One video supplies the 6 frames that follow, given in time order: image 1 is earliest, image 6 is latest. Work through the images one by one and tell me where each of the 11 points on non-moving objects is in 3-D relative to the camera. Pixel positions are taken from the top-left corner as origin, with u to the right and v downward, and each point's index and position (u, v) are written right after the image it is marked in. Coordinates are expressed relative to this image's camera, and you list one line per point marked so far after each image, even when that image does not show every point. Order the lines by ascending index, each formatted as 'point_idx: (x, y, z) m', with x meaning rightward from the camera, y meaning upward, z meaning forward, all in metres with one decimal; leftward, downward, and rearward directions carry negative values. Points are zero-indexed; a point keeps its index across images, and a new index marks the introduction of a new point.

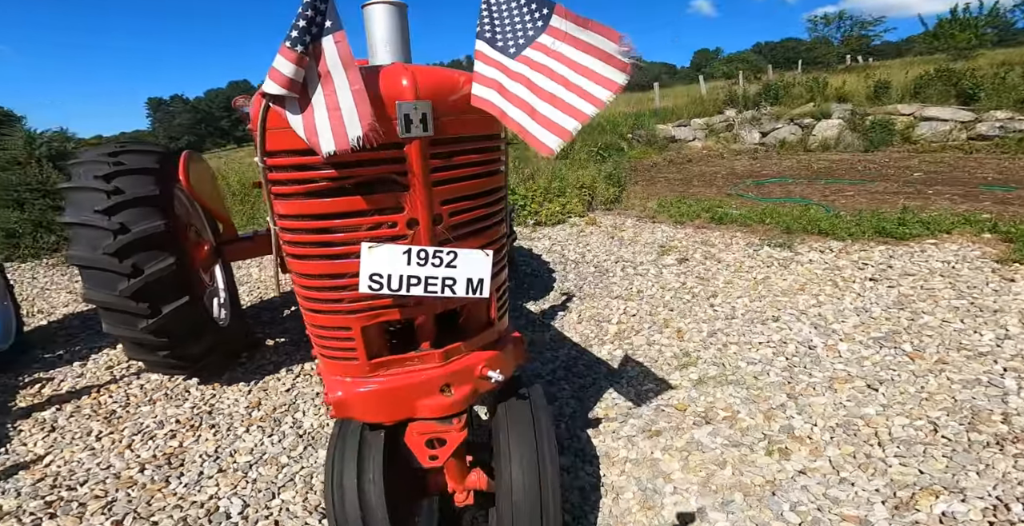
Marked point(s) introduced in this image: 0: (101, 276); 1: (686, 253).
0: (-1.7, -0.1, +2.2) m
1: (+1.6, +0.1, +4.4) m
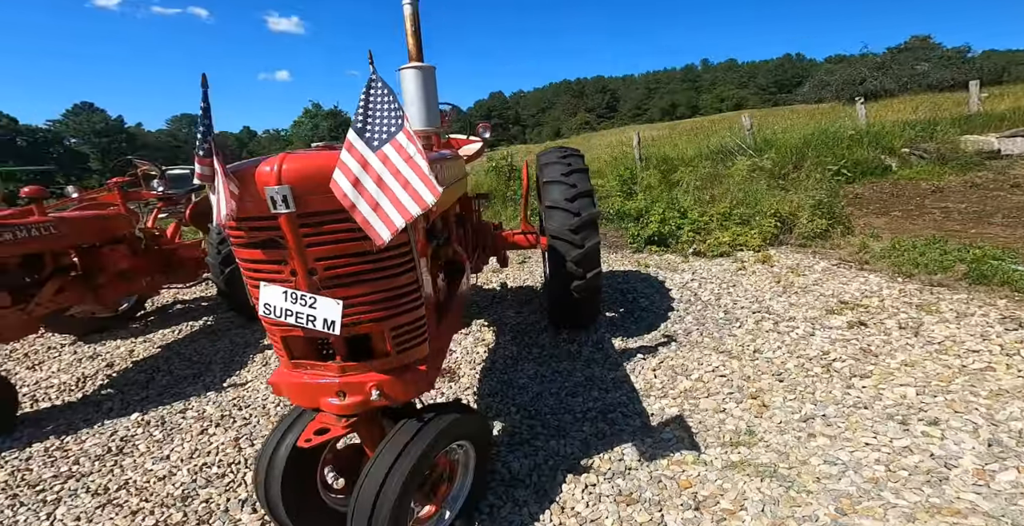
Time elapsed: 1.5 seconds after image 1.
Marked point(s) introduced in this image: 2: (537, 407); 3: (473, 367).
0: (-1.4, 0.0, +3.1) m
1: (+2.6, -0.4, +3.5) m
2: (+0.1, -0.7, +2.4) m
3: (-0.2, -0.6, +2.8) m
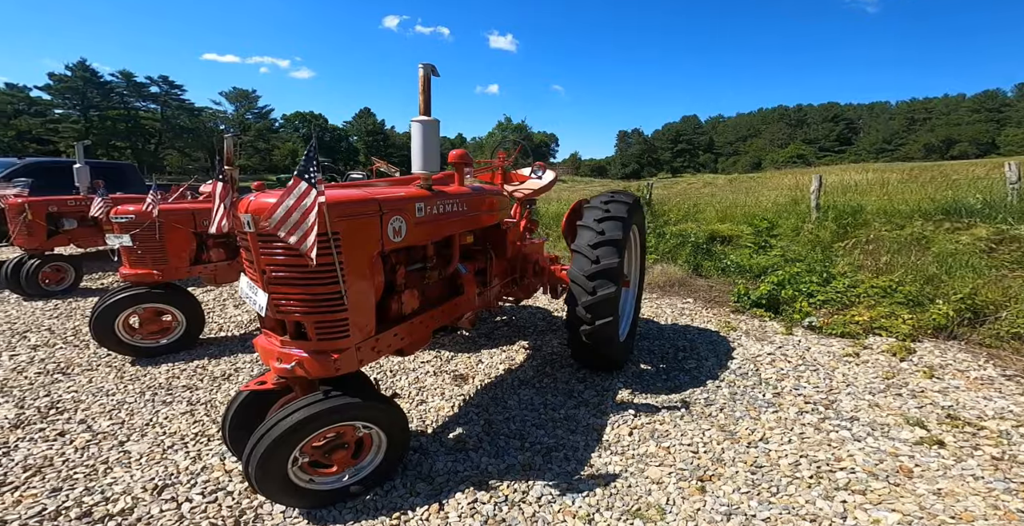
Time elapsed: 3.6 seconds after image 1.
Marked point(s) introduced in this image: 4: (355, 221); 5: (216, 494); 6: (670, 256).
0: (-1.0, 0.0, +3.9) m
1: (+2.6, -1.0, +2.7) m
2: (-0.1, -0.9, +2.6) m
3: (-0.2, -0.8, +3.2) m
4: (-0.6, +0.1, +1.8) m
5: (-1.2, -1.0, +2.1) m
6: (+2.0, +0.1, +6.1) m
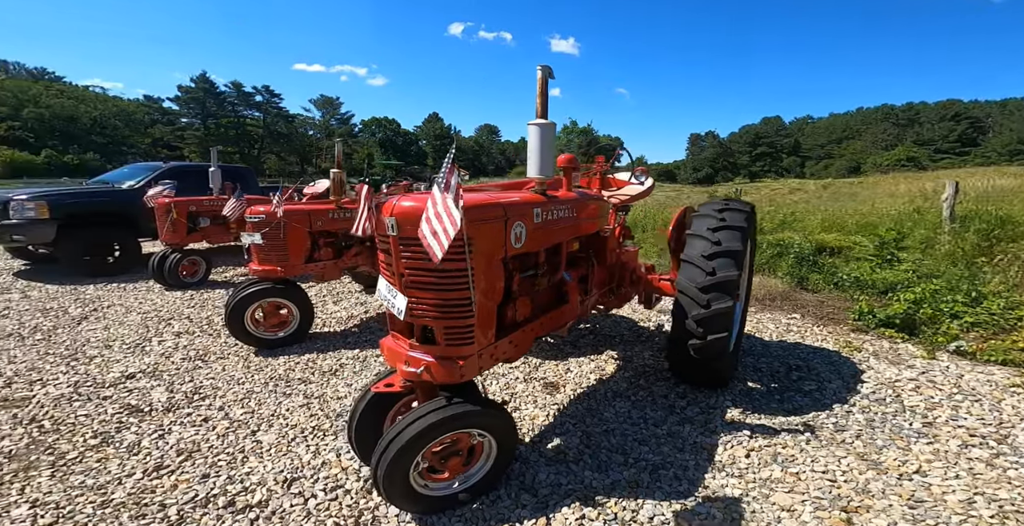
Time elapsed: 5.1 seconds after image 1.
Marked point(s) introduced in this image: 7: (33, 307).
0: (-0.3, 0.0, +3.9) m
1: (+3.1, -1.1, +2.3) m
2: (+0.4, -0.9, +2.6) m
3: (+0.4, -0.8, +3.1) m
4: (-0.1, +0.1, +1.7) m
5: (-0.8, -1.0, +2.1) m
6: (+2.9, -0.1, +5.8) m
7: (-5.2, -0.5, +5.8) m
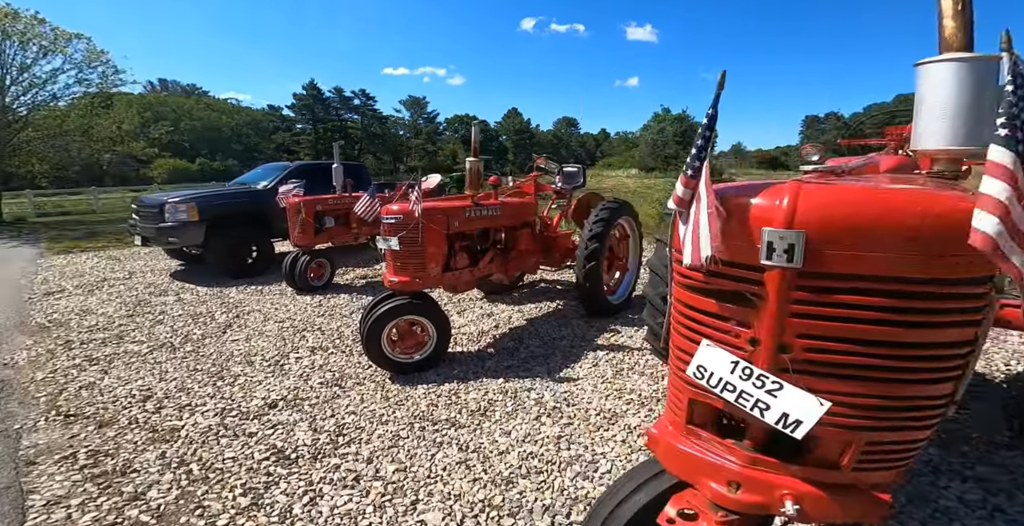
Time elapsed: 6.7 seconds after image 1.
0: (+0.8, -0.1, +3.0) m
1: (+4.0, -1.2, +0.9) m
2: (+1.4, -1.0, +1.6) m
3: (+1.4, -0.9, +2.1) m
4: (+0.7, 0.0, +0.8) m
5: (+0.2, -1.1, +1.3) m
6: (+4.4, -0.1, +4.4) m
7: (-3.7, -0.5, +5.6) m
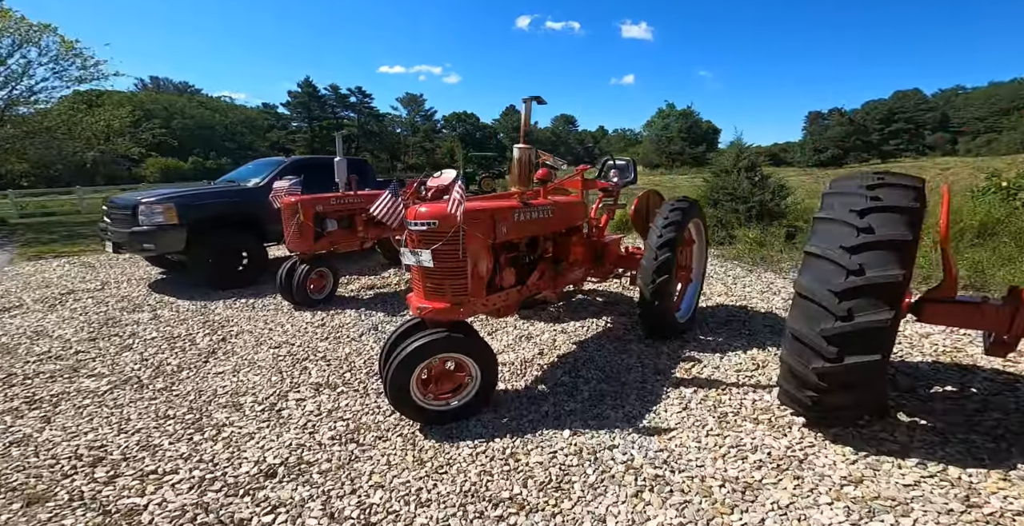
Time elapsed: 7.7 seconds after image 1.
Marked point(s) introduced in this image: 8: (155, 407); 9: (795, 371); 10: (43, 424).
0: (+1.2, -0.2, +2.1) m
1: (+4.5, -1.3, +0.1) m
2: (+1.8, -1.1, +0.7) m
3: (+1.8, -1.0, +1.2) m
4: (+1.1, -0.1, -0.1) m
5: (+0.6, -1.2, +0.4) m
6: (+4.7, -0.2, +3.5) m
7: (-3.3, -0.7, +4.7) m
8: (-2.4, -1.0, +3.3) m
9: (+1.3, -0.5, +2.2) m
10: (-3.0, -1.0, +3.2) m
